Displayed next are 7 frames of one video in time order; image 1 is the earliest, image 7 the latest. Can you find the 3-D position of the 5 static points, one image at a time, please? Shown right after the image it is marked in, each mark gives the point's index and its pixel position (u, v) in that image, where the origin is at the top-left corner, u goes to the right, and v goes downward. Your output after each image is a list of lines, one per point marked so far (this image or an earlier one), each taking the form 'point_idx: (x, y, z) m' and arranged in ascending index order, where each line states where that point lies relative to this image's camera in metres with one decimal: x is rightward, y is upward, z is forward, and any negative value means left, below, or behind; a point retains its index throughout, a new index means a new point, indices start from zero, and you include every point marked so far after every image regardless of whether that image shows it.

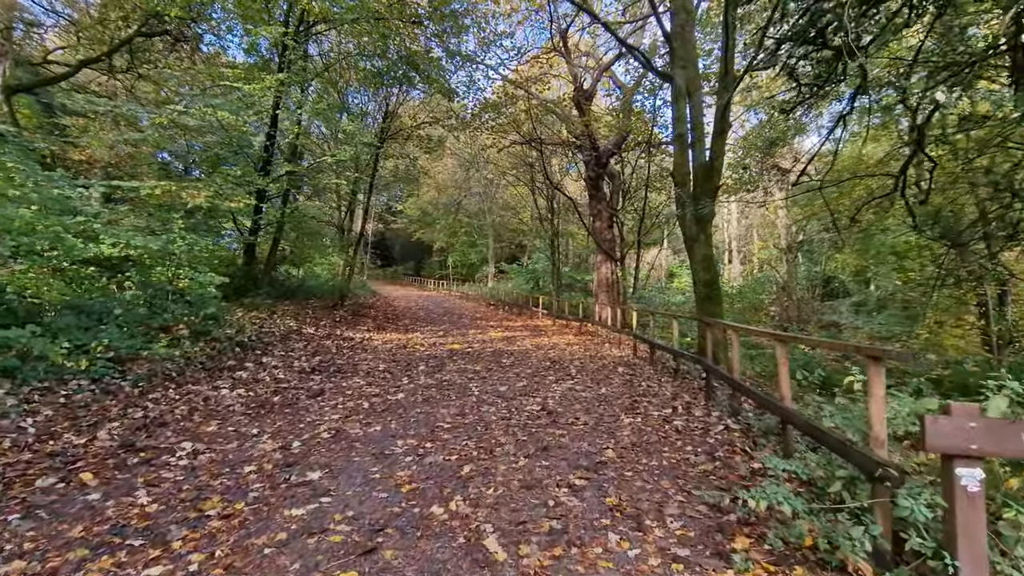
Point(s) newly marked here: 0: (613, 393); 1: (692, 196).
0: (+1.2, -1.3, +6.1) m
1: (+2.9, +1.5, +8.2) m
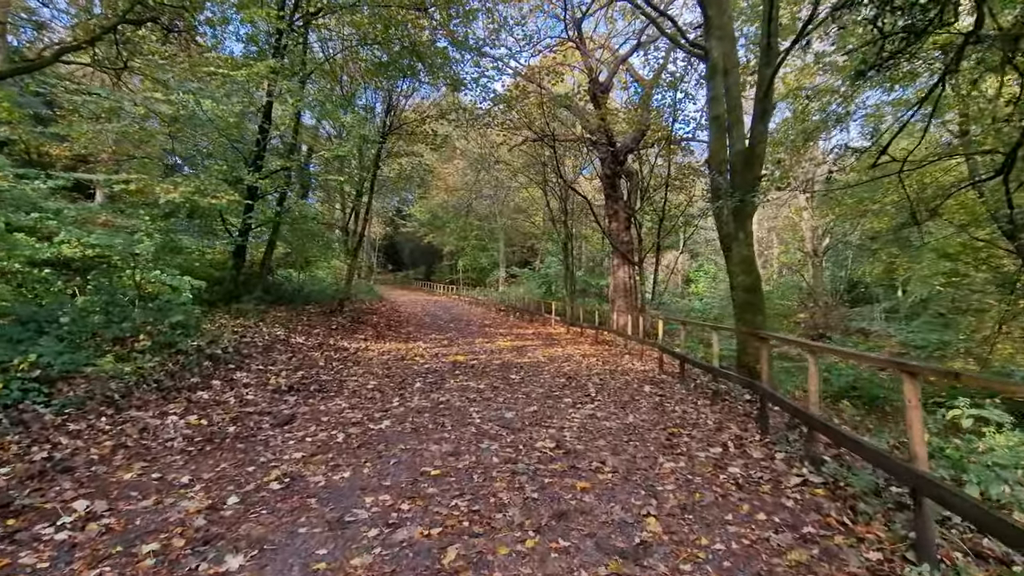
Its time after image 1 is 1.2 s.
0: (+1.3, -1.3, +5.0) m
1: (+3.0, +1.4, +7.1) m
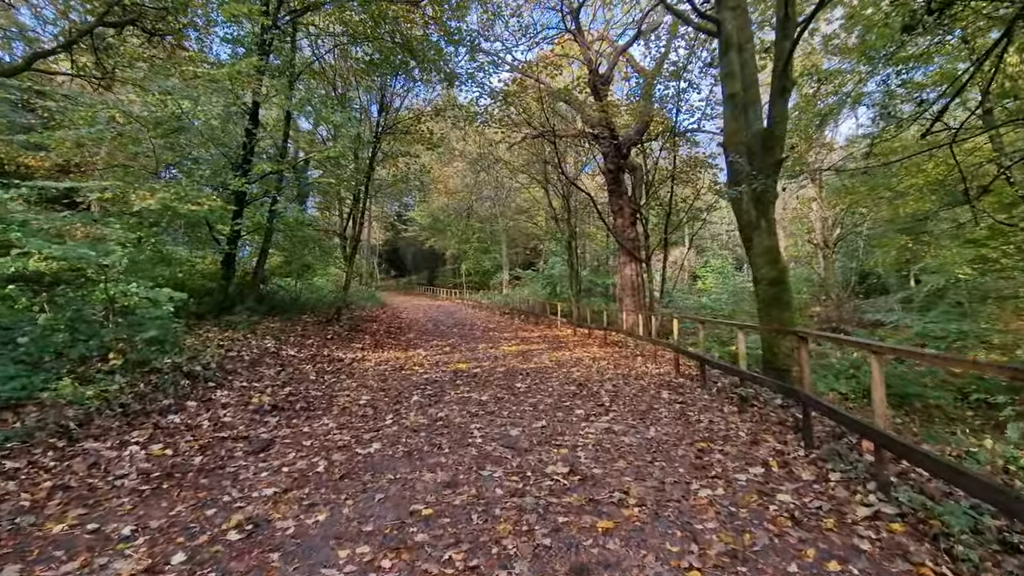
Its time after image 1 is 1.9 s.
0: (+1.3, -1.3, +4.4) m
1: (+3.0, +1.5, +6.5) m
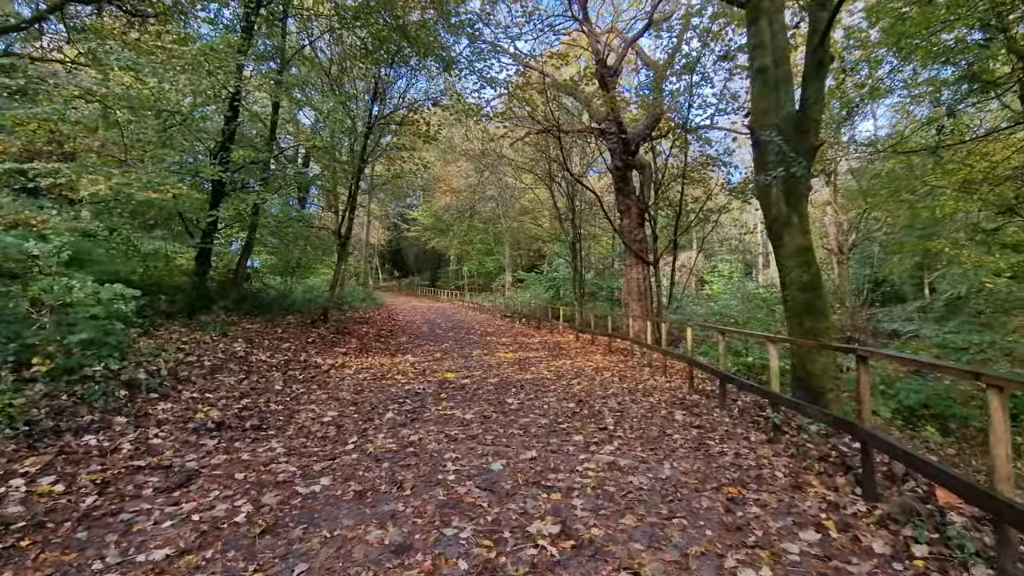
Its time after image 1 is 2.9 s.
0: (+1.2, -1.3, +3.5) m
1: (+2.9, +1.4, +5.6) m
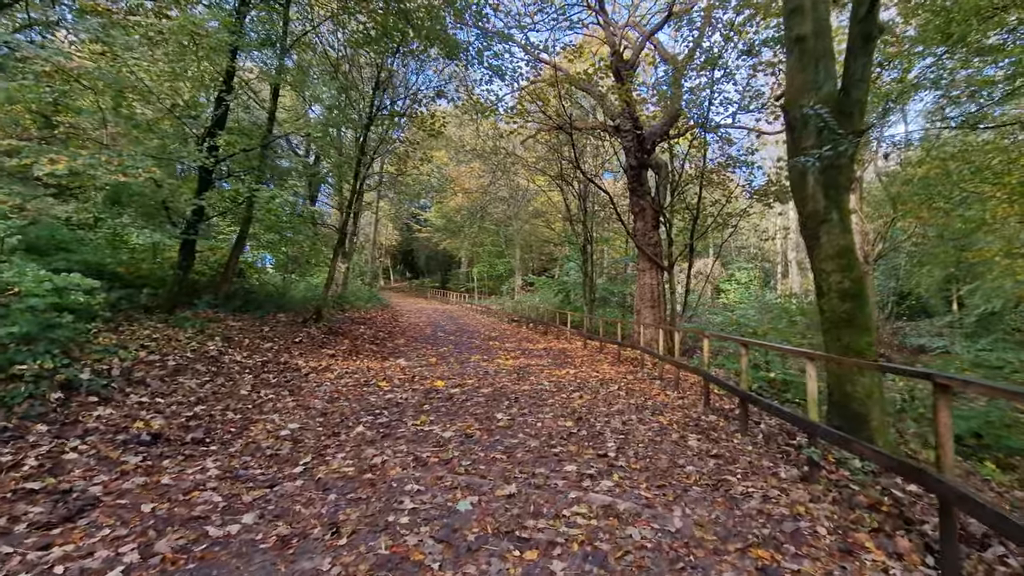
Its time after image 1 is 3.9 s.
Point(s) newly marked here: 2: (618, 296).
0: (+1.0, -1.3, +2.7) m
1: (+2.9, +1.4, +4.8) m
2: (+4.0, -0.3, +19.3) m
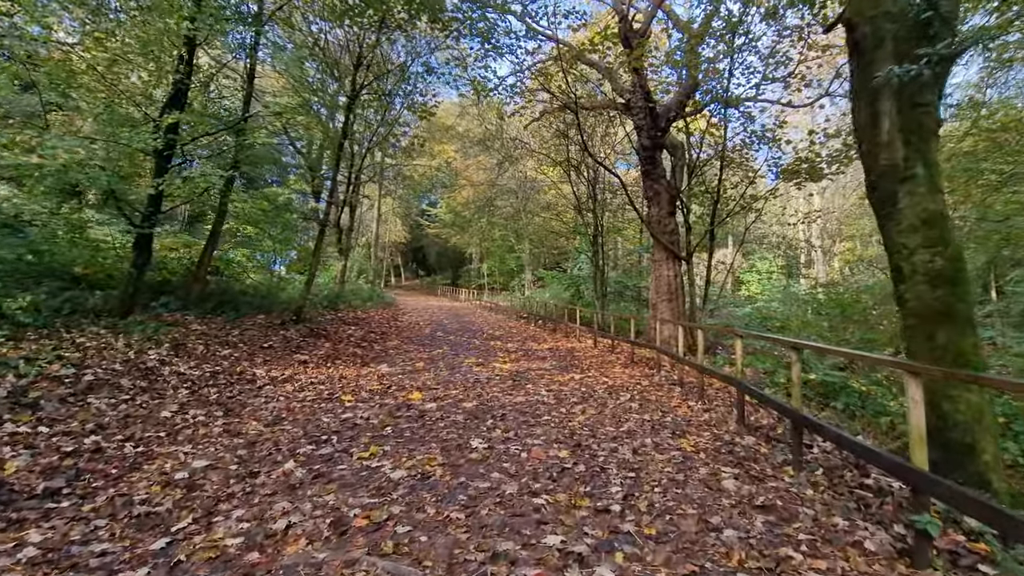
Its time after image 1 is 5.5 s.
0: (+0.8, -1.3, +1.5) m
1: (+2.6, +1.5, +3.5) m
2: (+4.2, 0.0, +18.0) m
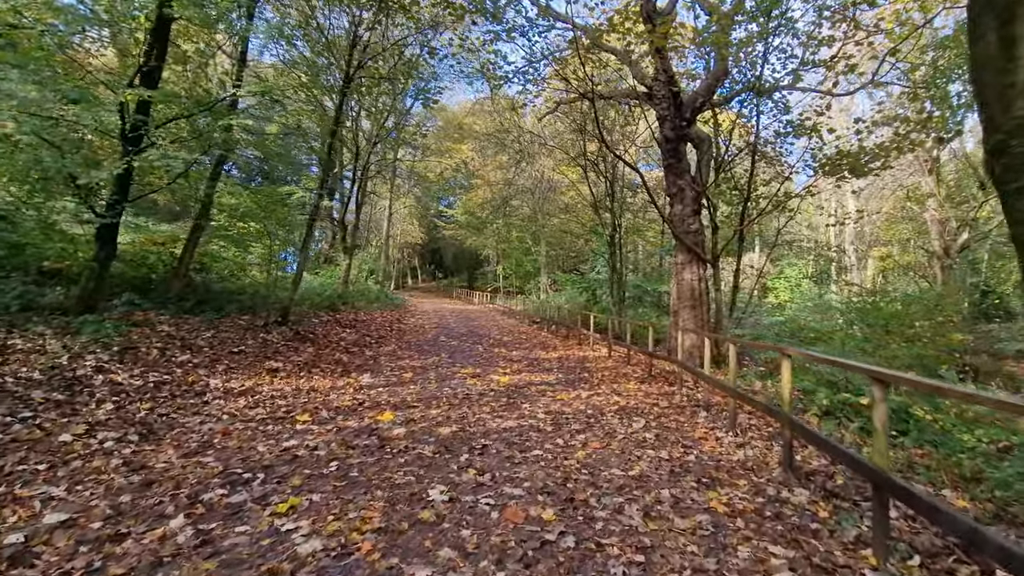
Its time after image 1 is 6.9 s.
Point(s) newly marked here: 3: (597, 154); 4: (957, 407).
0: (+0.5, -1.2, +0.5) m
1: (+2.5, +1.4, +2.4) m
2: (+4.6, -0.2, +16.7) m
3: (+2.5, +4.1, +15.7) m
4: (+4.5, -1.2, +5.2) m
